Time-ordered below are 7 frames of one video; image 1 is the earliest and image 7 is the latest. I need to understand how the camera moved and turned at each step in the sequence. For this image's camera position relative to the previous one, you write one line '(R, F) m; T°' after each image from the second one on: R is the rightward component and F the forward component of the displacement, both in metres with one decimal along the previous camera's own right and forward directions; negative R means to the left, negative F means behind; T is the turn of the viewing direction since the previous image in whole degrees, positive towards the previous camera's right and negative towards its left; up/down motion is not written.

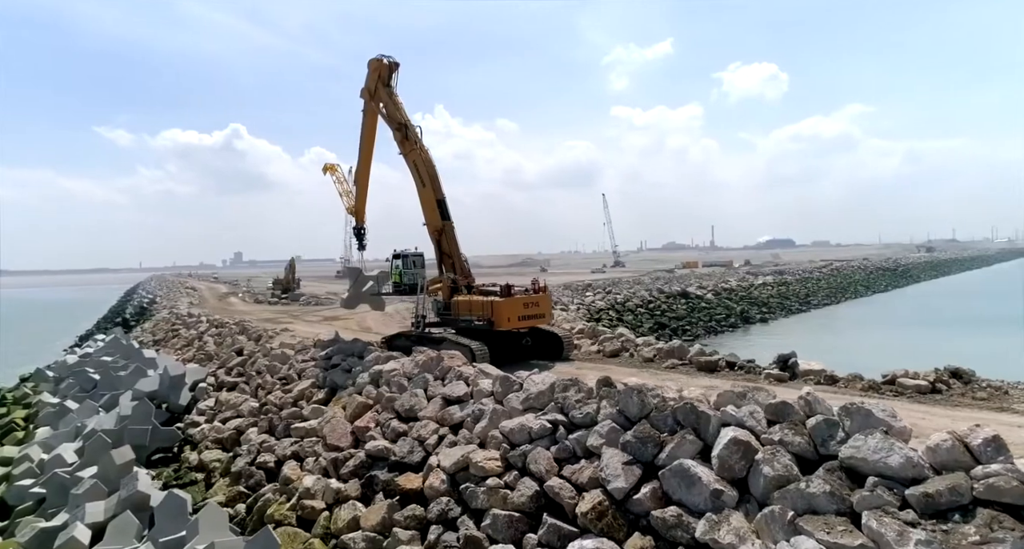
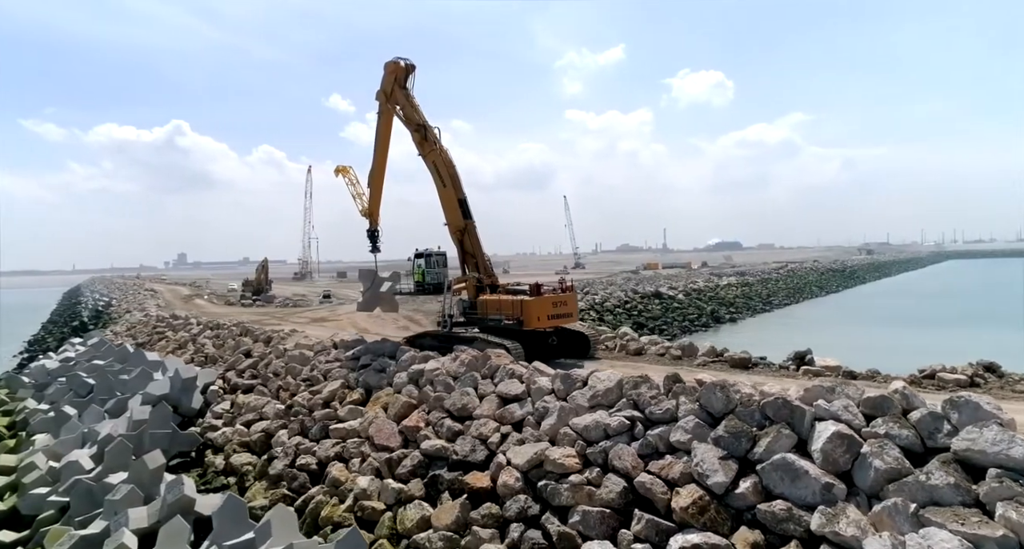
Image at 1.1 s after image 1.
(-0.7, +0.1) m; +2°
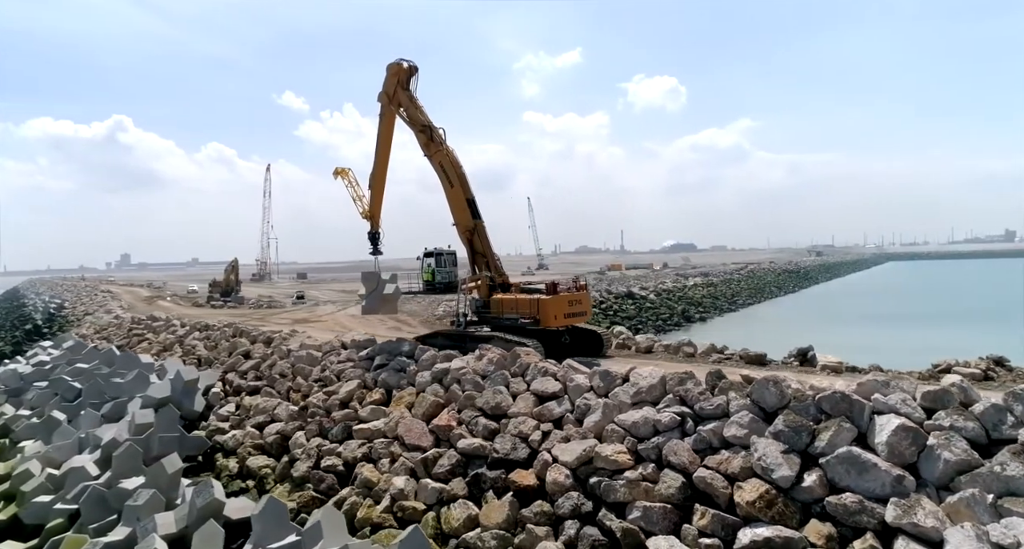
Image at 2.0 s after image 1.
(-0.5, 0.0) m; +2°
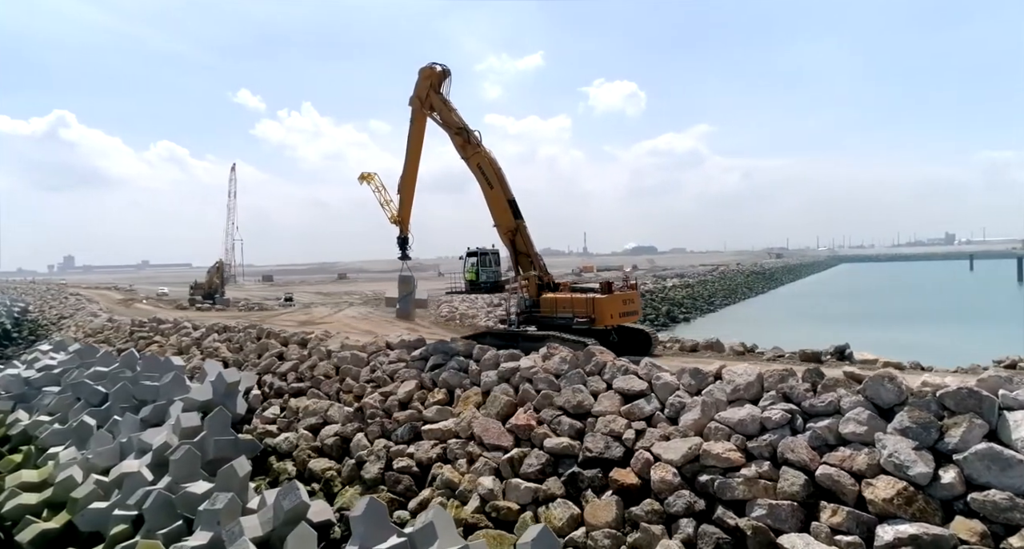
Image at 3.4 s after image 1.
(-0.8, +0.1) m; +1°
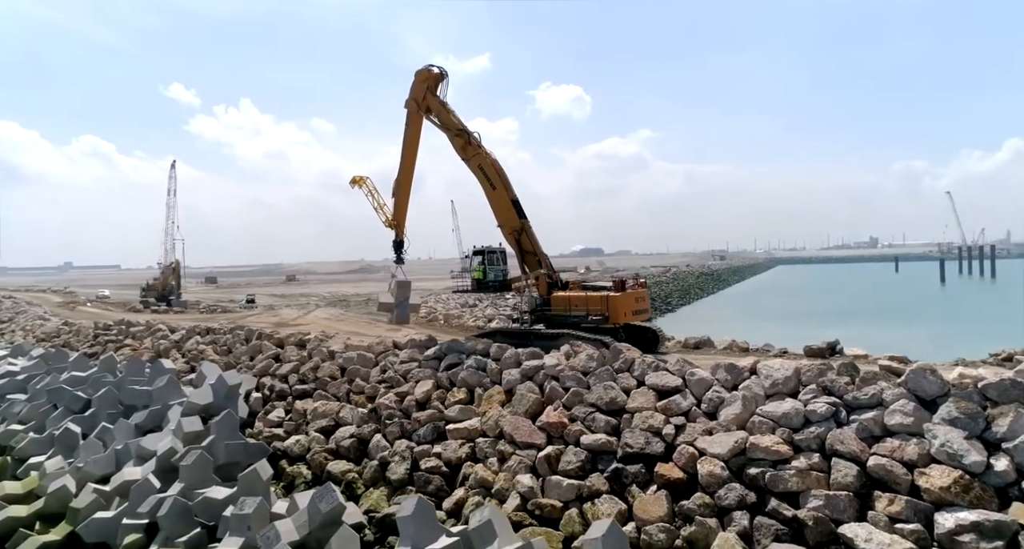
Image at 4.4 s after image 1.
(-0.6, 0.0) m; +3°
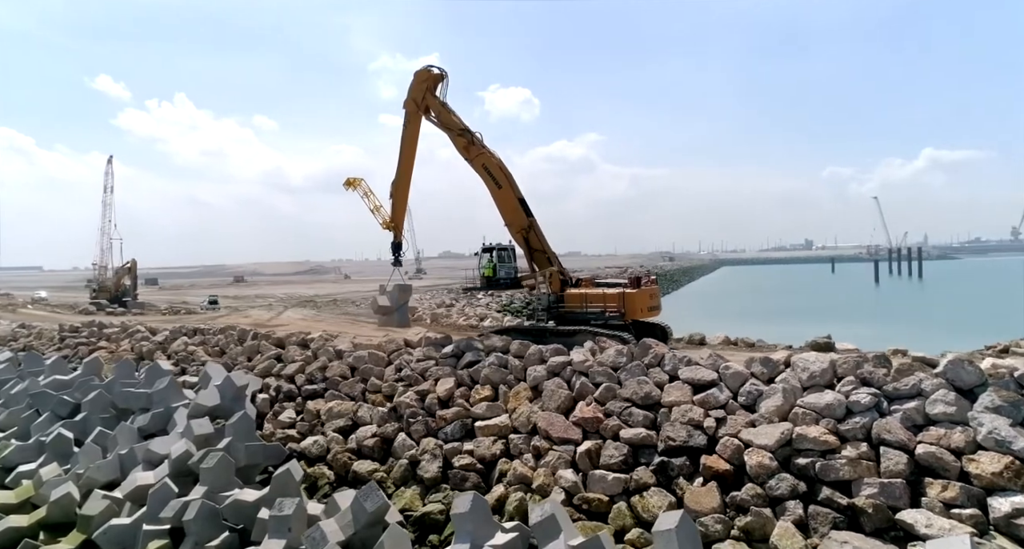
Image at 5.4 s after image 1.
(-0.6, 0.0) m; +3°
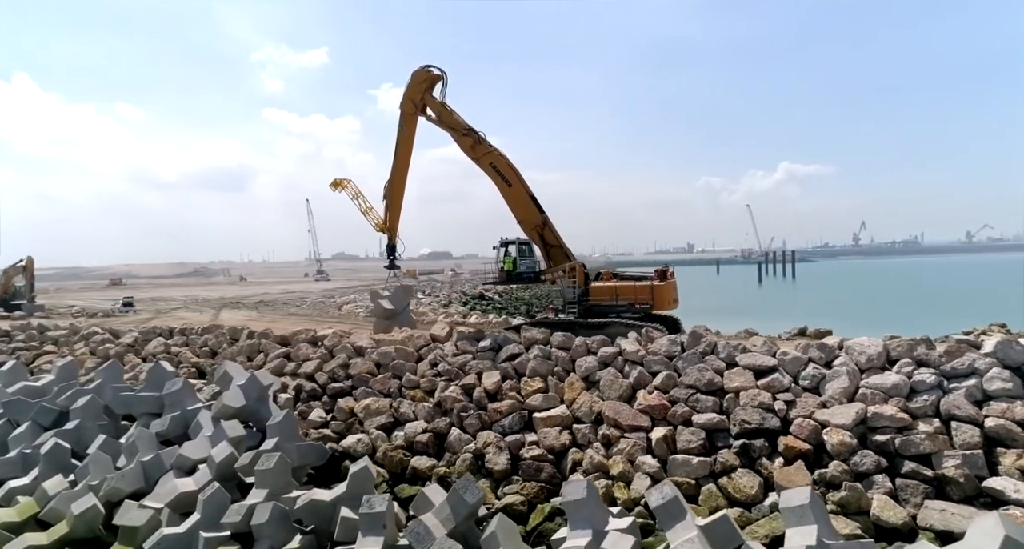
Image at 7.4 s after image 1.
(-1.2, 0.0) m; +6°
